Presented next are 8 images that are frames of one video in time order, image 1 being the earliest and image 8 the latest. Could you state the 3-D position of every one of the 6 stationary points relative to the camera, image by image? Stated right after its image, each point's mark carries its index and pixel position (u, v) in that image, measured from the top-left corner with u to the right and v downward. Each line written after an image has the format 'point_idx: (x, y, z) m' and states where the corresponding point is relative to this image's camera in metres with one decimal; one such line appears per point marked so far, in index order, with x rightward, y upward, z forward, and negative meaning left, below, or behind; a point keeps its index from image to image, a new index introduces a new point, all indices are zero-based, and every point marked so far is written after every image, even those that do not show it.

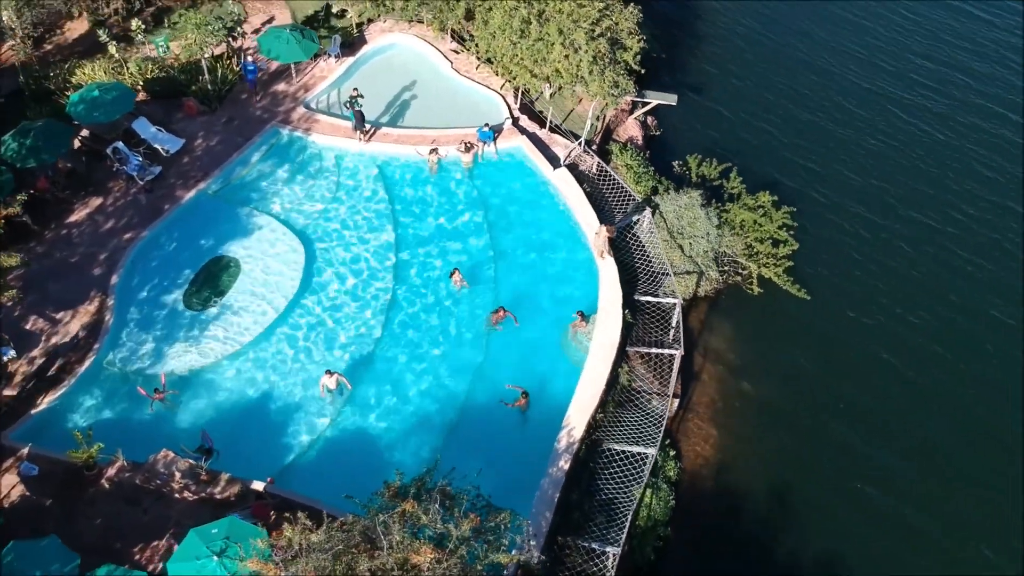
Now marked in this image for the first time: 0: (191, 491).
0: (-6.1, -3.9, +19.2) m
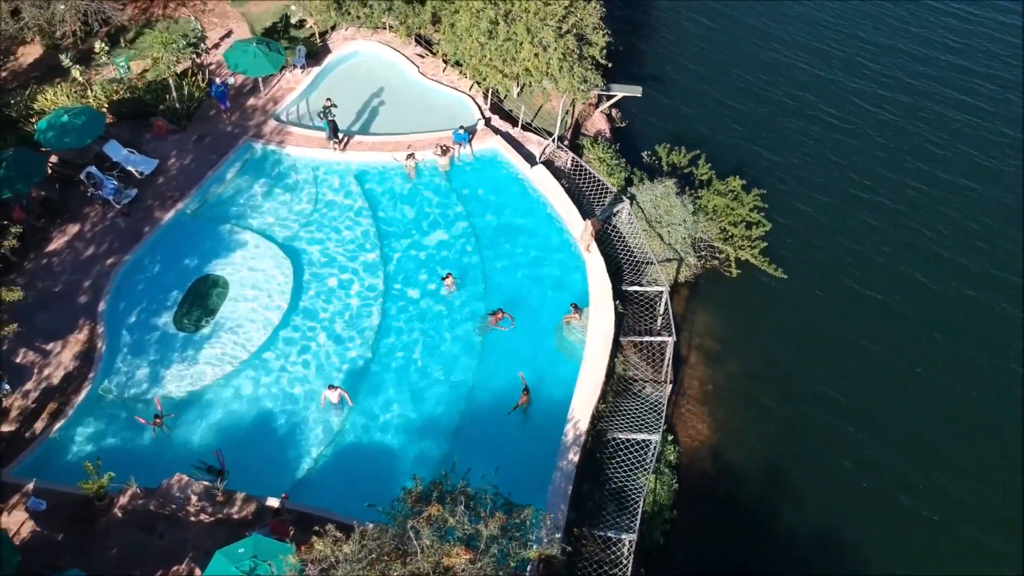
0: (-5.7, -4.3, +19.1) m
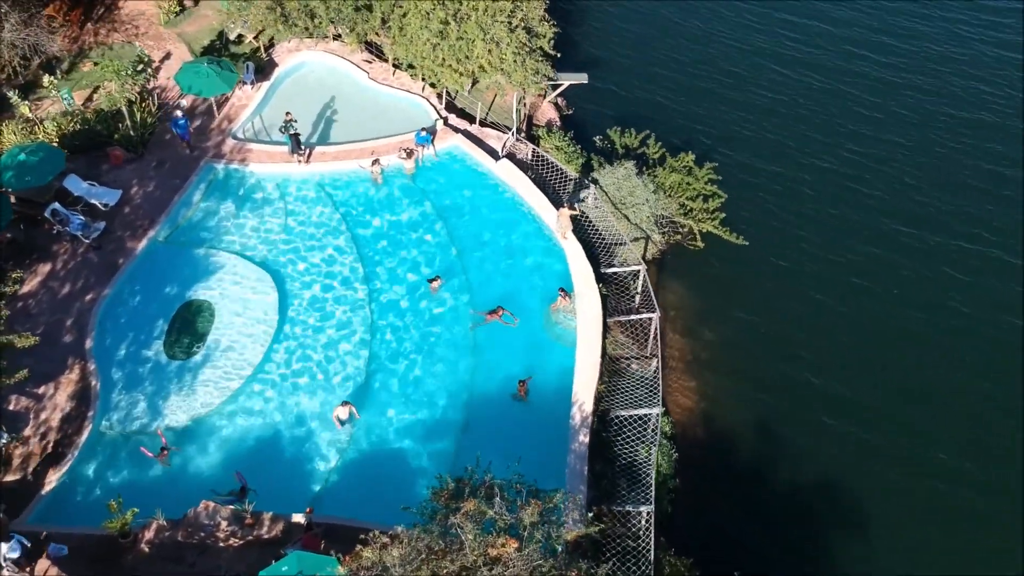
0: (-5.2, -4.7, +19.1) m
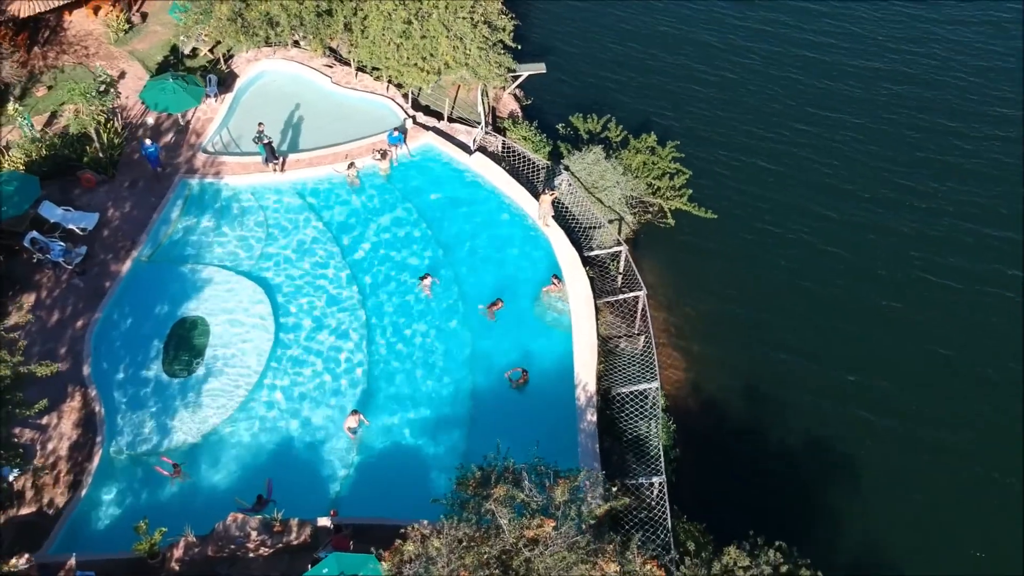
0: (-4.6, -4.9, +19.3) m
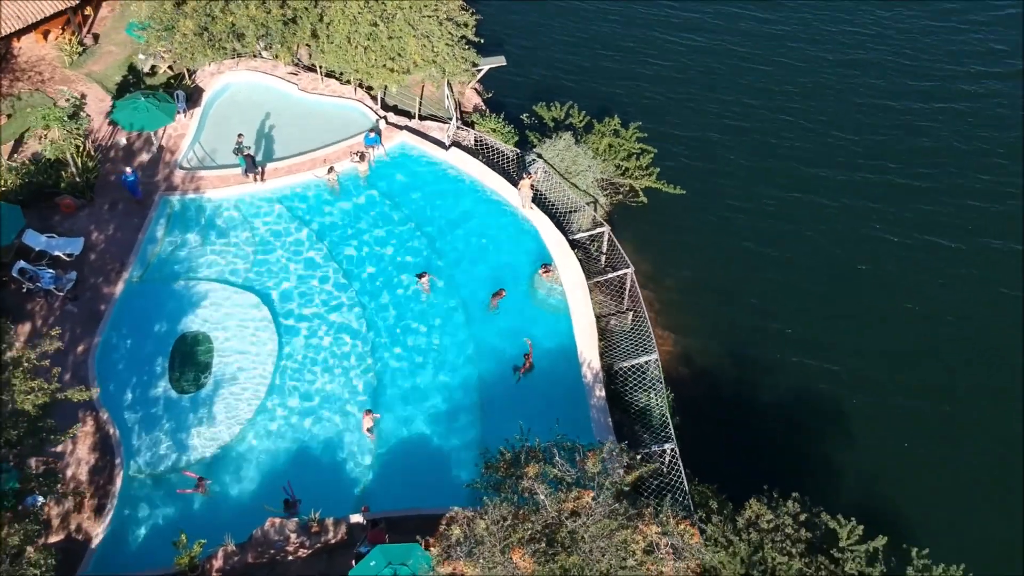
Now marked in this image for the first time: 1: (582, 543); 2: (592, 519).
0: (-3.9, -5.0, +19.5) m
1: (+1.2, -4.4, +17.4) m
2: (+1.4, -4.1, +17.7) m
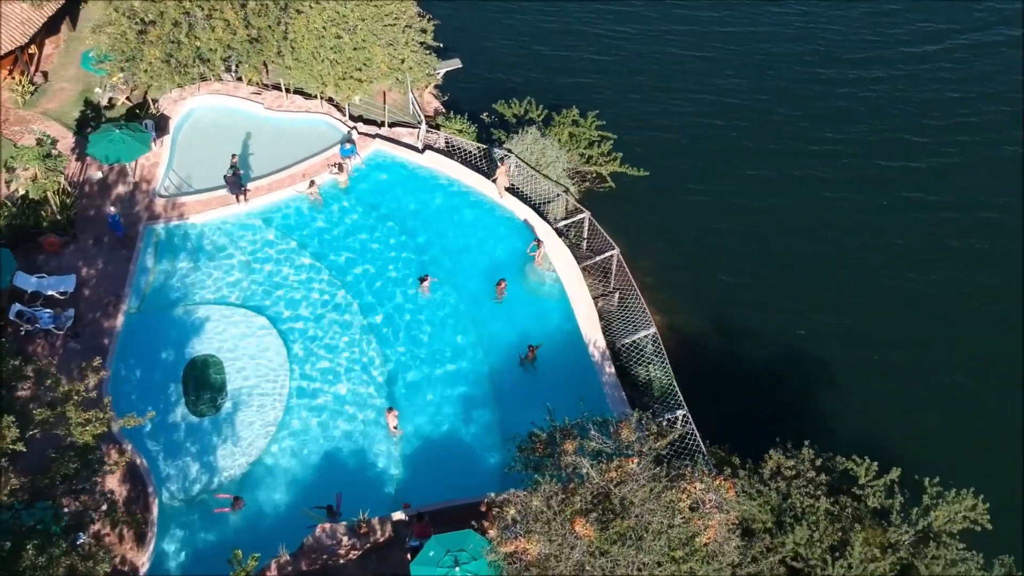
0: (-3.0, -5.2, +20.0) m
1: (+2.2, -4.0, +18.2) m
2: (+2.3, -3.6, +18.5) m
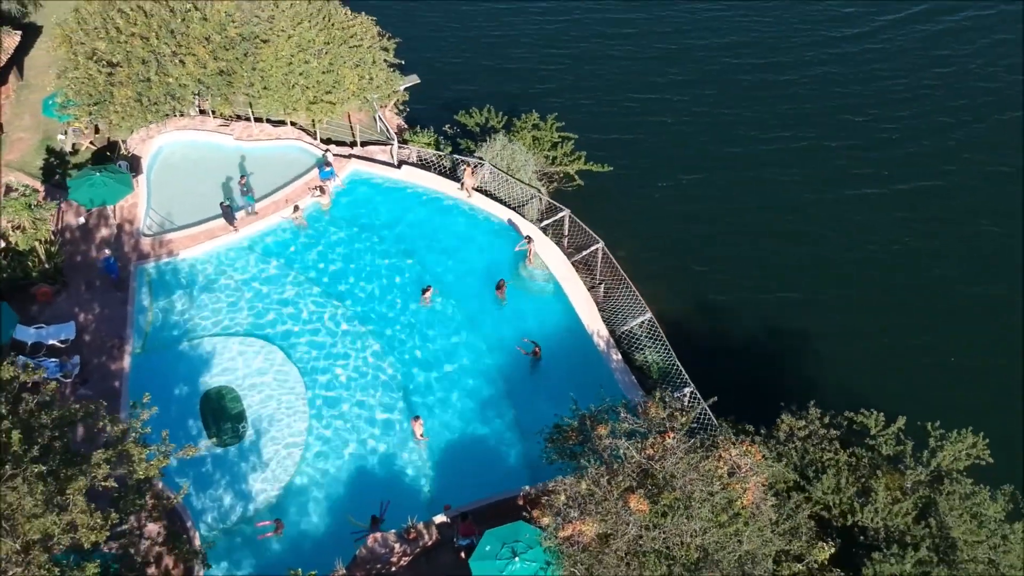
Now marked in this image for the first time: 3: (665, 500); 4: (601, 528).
0: (-2.1, -5.4, +20.4) m
1: (+3.1, -3.6, +19.1) m
2: (+3.2, -3.3, +19.4) m
3: (+2.9, -4.0, +18.8) m
4: (+1.6, -4.4, +18.5) m
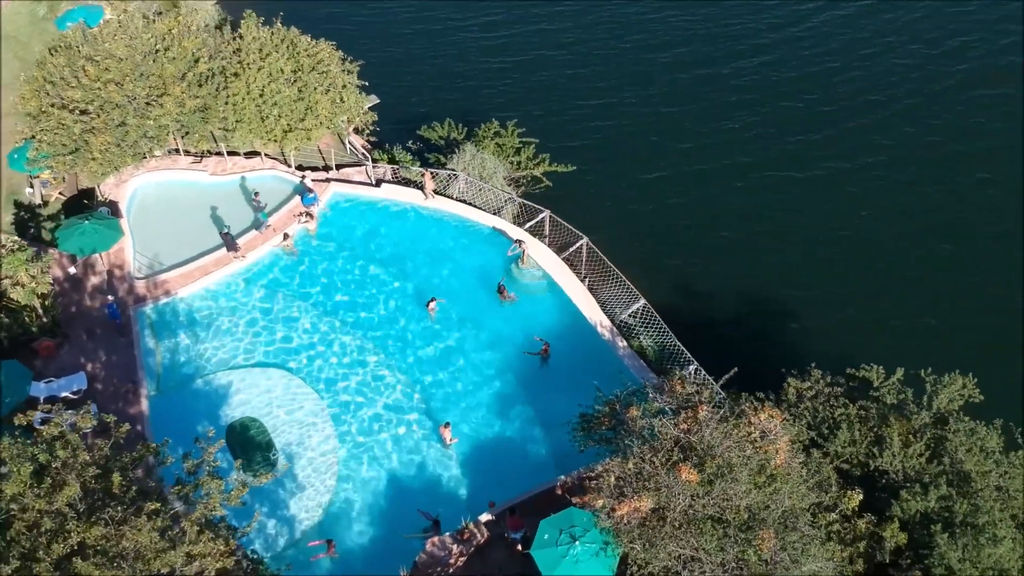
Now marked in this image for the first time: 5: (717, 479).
0: (-1.0, -5.6, +21.0) m
1: (+4.1, -3.2, +20.2) m
2: (+4.1, -2.9, +20.5) m
3: (+3.9, -3.6, +19.9) m
4: (+2.8, -4.1, +19.5) m
5: (+4.0, -3.8, +19.8) m
